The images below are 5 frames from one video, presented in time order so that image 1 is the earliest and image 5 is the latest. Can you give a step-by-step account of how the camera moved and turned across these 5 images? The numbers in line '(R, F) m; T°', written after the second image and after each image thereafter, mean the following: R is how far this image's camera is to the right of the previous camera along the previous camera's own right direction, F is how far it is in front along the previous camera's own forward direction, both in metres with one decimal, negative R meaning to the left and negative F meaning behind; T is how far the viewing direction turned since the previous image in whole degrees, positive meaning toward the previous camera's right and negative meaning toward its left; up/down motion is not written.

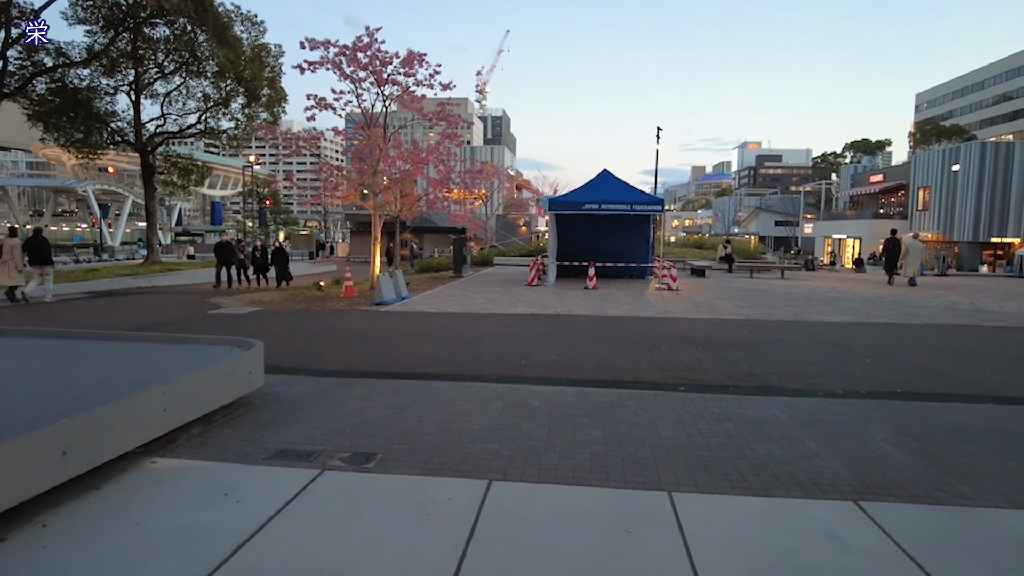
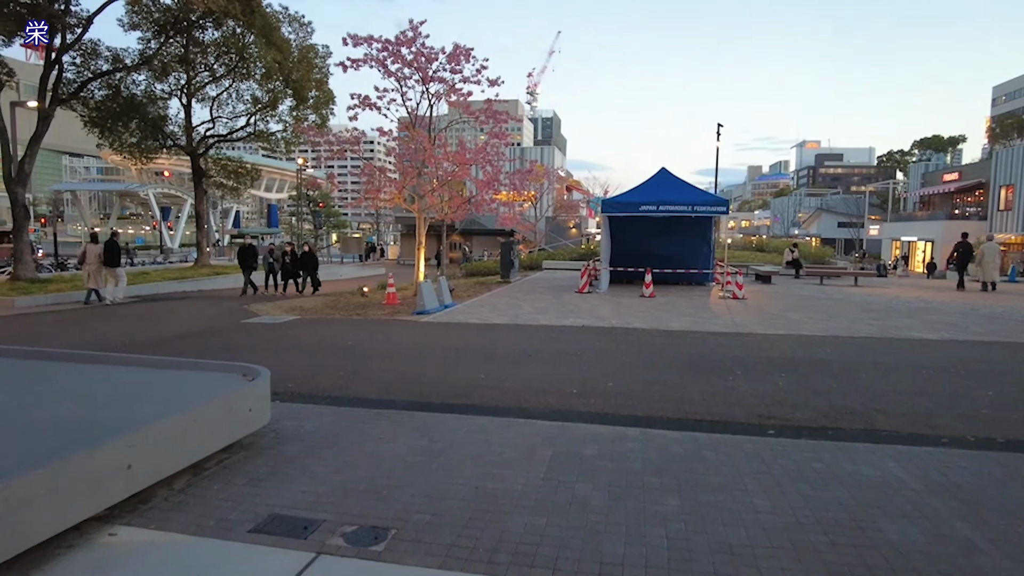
(0.0, +1.0) m; -4°
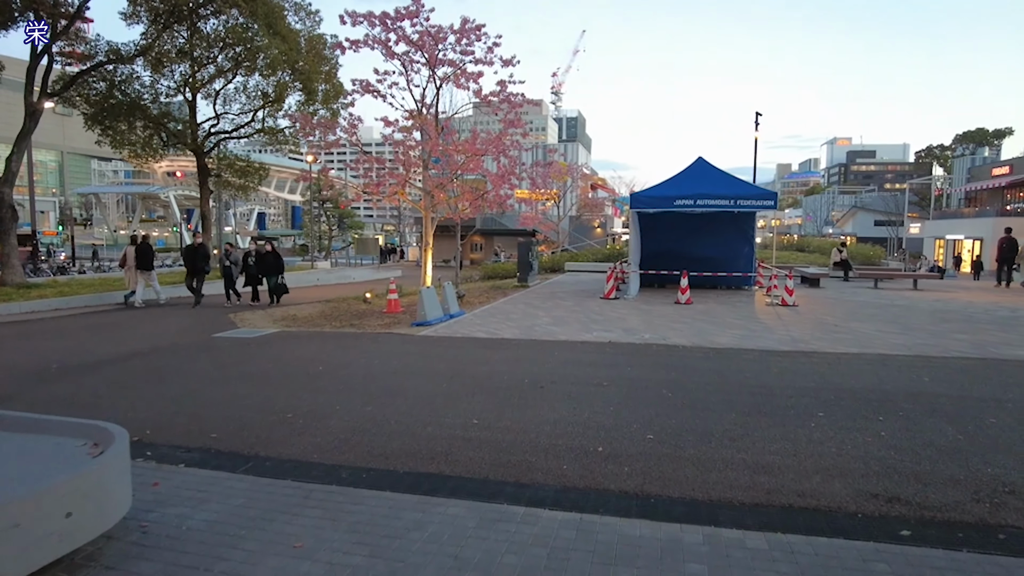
(+0.2, +1.9) m; -2°
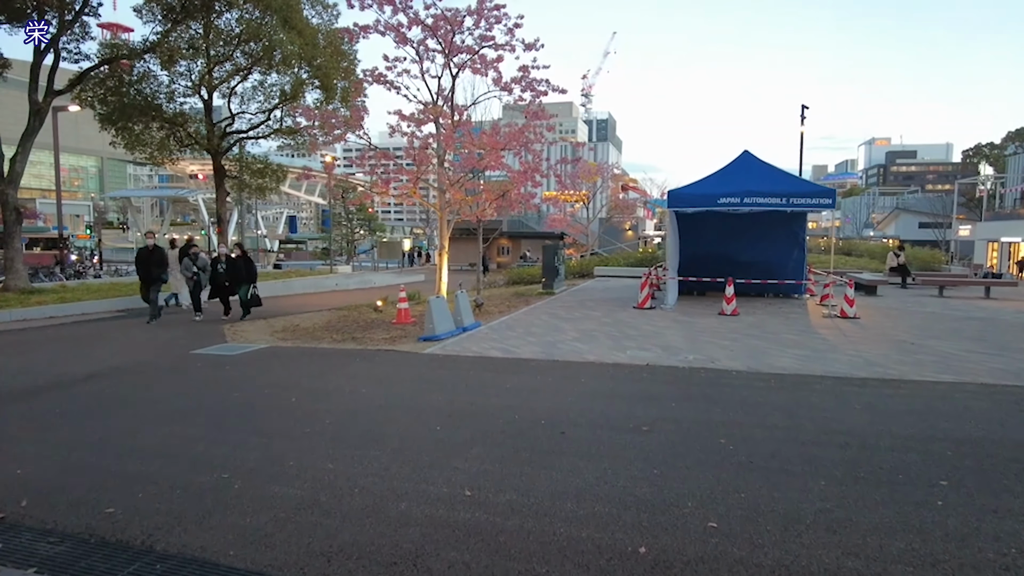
(+0.1, +1.5) m; -3°
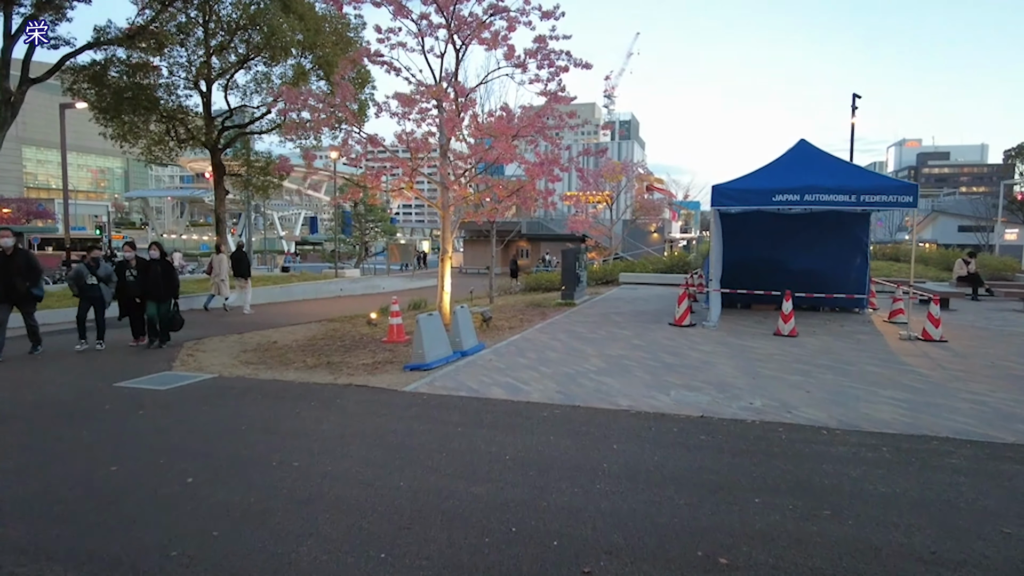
(+0.1, +2.1) m; -2°
